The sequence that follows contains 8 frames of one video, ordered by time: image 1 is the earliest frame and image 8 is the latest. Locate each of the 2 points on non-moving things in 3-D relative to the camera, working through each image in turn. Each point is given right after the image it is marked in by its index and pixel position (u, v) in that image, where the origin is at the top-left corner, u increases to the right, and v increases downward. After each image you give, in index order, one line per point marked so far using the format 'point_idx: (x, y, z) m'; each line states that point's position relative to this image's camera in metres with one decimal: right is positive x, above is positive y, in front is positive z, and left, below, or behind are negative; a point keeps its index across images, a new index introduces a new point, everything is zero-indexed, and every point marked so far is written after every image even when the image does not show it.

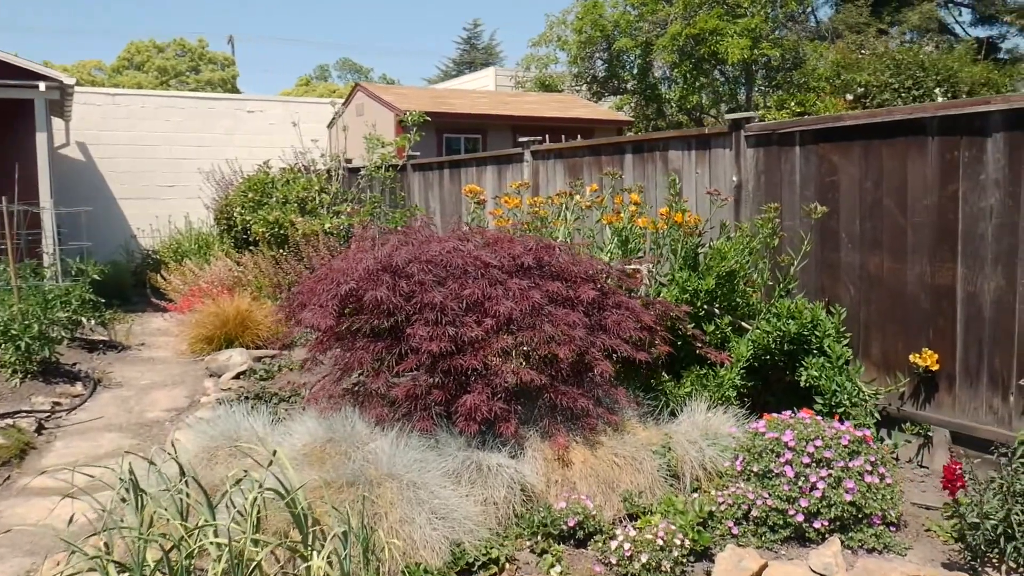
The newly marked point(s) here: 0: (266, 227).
0: (-2.3, +0.6, +8.2) m
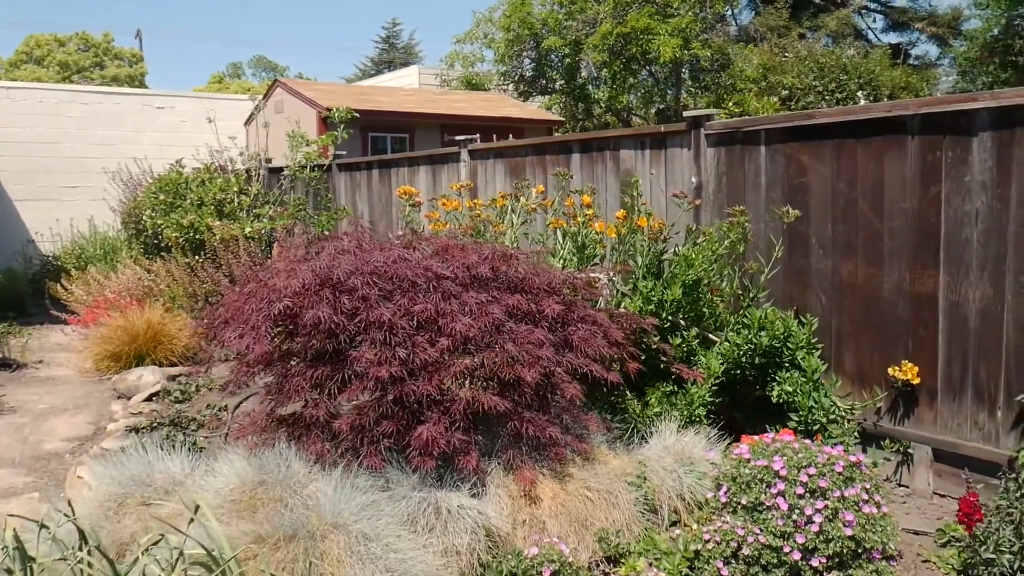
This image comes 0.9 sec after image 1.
0: (-2.8, +0.5, +7.6) m
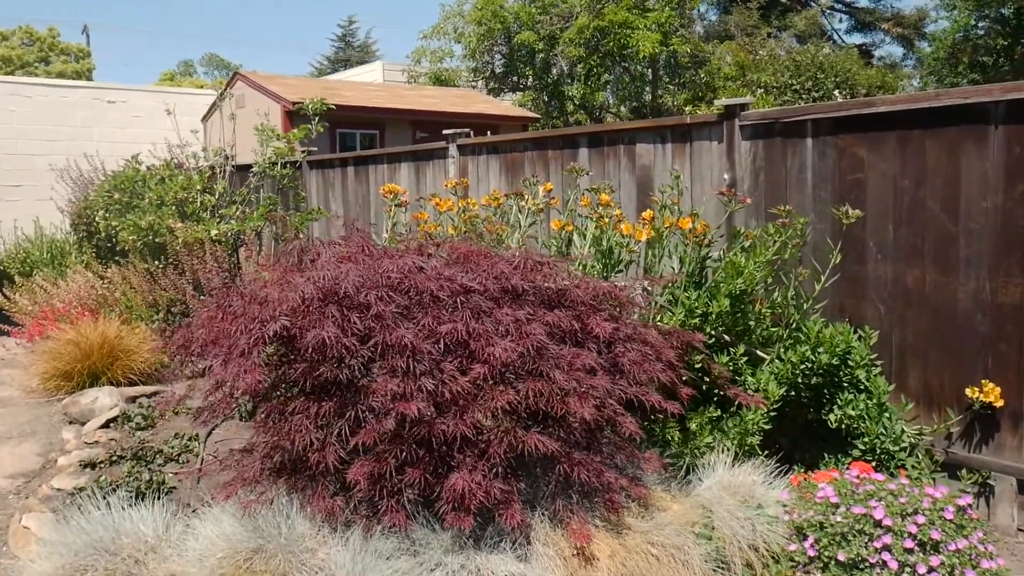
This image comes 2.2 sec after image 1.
0: (-2.9, +0.4, +6.8) m
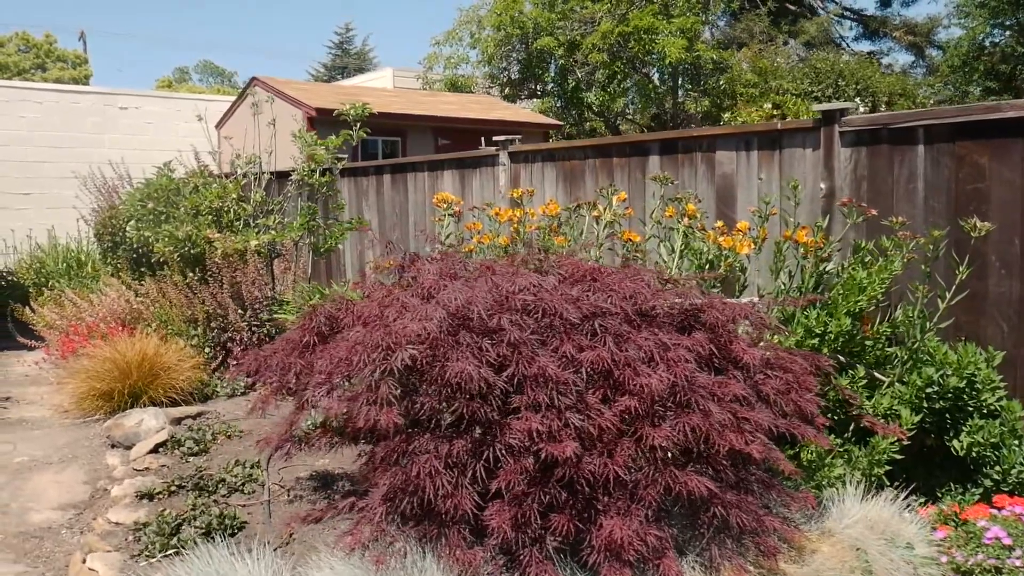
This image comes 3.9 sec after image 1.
0: (-2.5, +0.3, +6.5) m
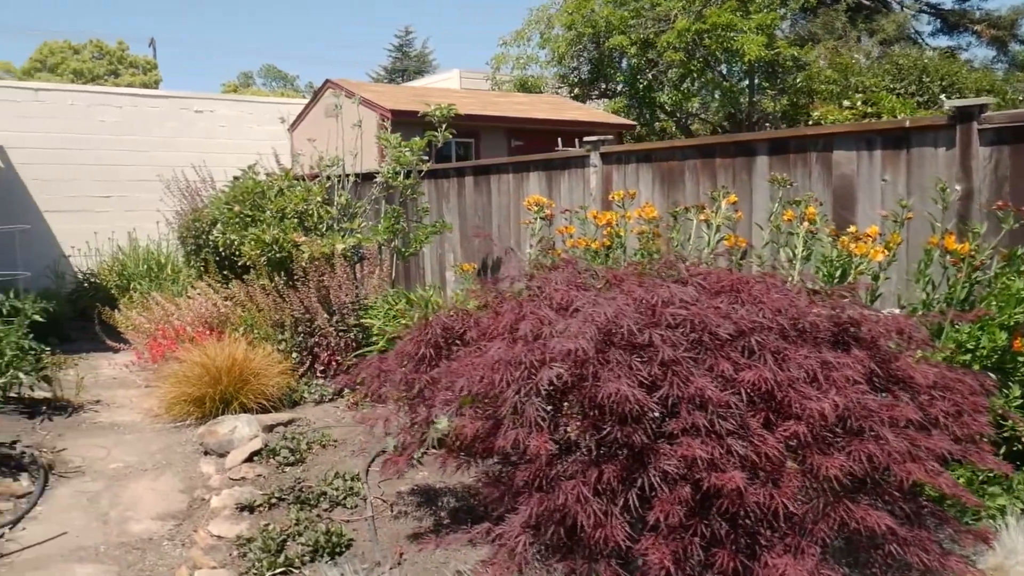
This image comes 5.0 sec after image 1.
0: (-1.9, +0.3, +6.5) m
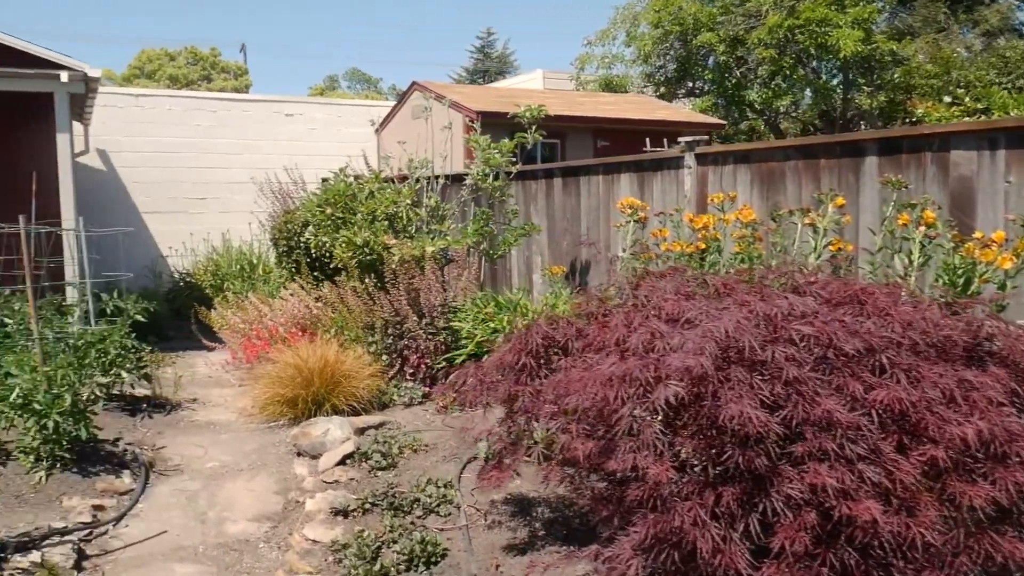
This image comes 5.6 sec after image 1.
0: (-1.2, +0.3, +6.5) m
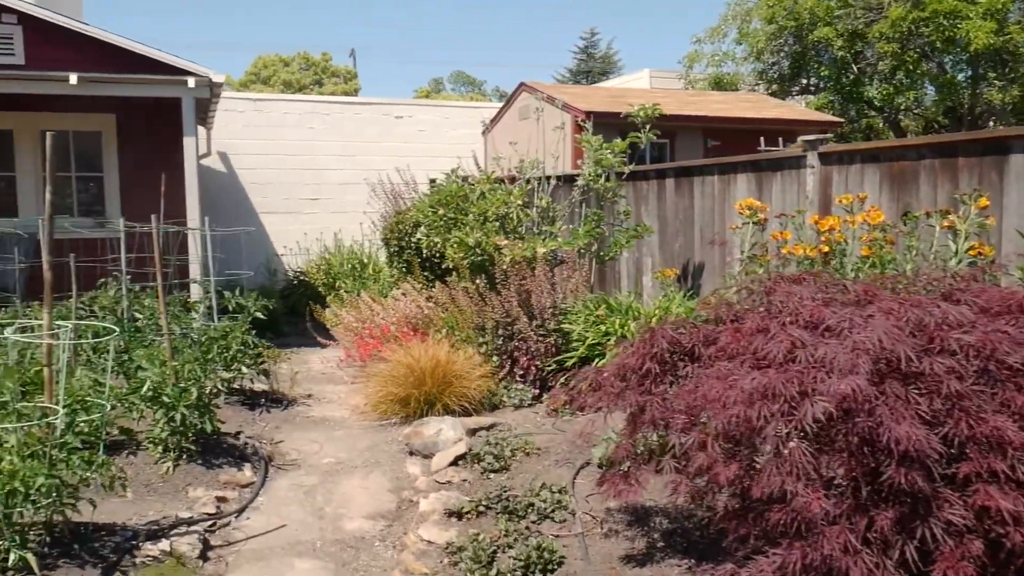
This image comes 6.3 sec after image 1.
0: (-0.4, +0.3, +6.5) m
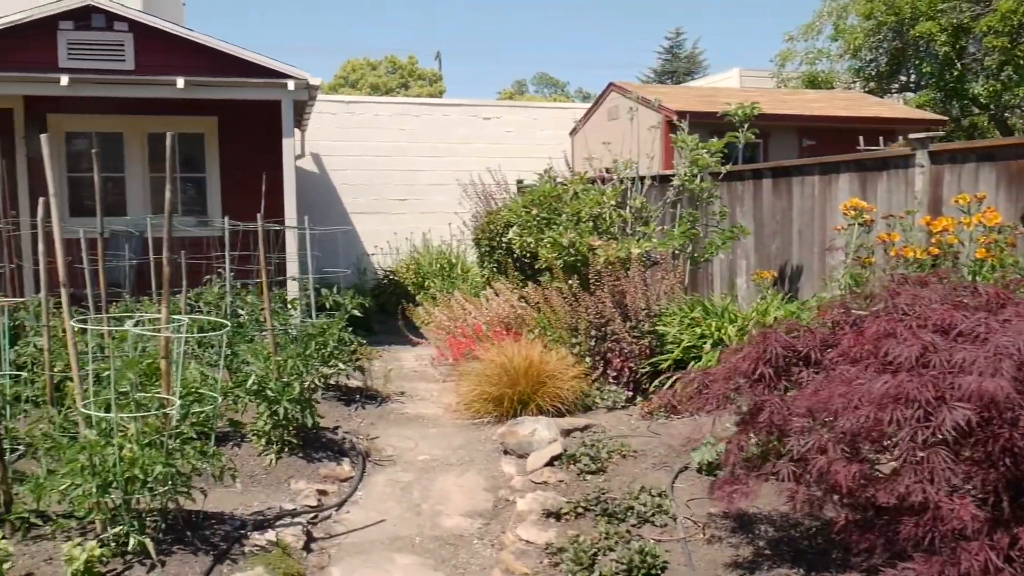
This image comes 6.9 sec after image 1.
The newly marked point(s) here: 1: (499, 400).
0: (+0.3, +0.3, +6.5) m
1: (-0.1, -0.7, +5.6) m
